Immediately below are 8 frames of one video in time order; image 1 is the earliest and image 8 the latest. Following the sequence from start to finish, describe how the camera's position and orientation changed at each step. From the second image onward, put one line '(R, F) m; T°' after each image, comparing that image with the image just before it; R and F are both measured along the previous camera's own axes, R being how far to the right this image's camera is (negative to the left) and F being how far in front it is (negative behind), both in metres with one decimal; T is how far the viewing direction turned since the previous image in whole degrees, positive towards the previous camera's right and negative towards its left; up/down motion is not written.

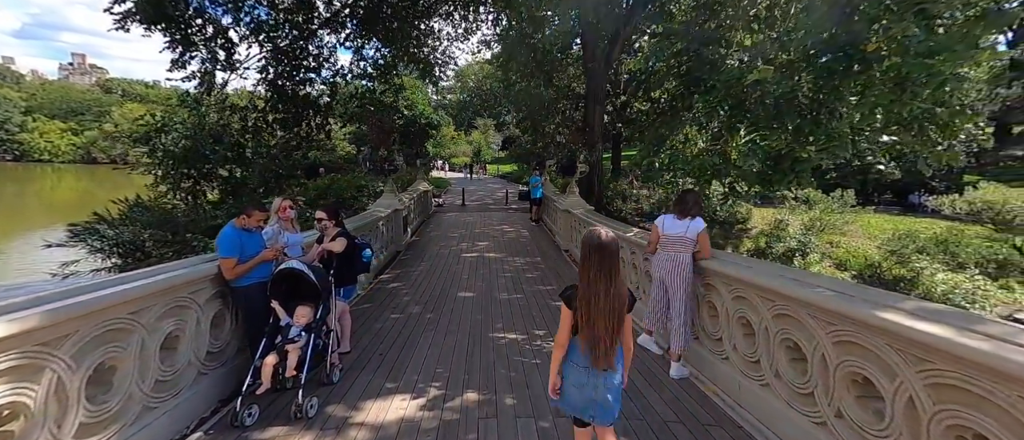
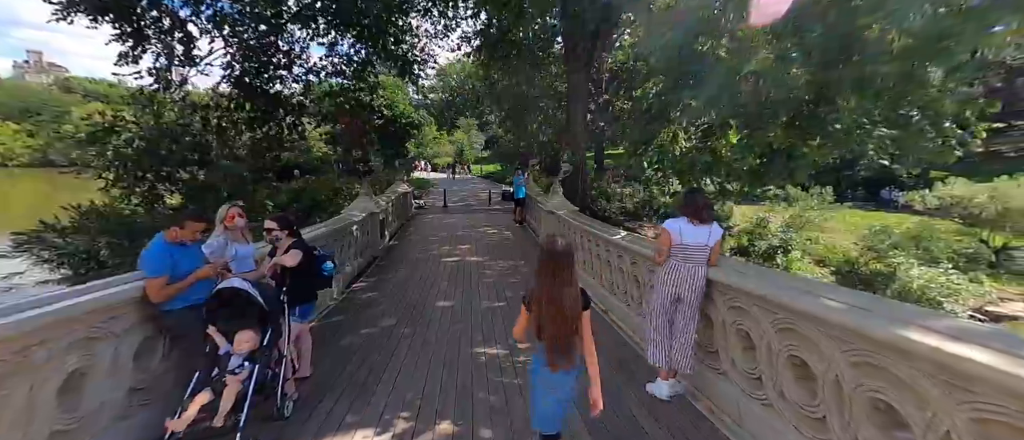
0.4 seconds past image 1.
(0.0, +0.2) m; +2°
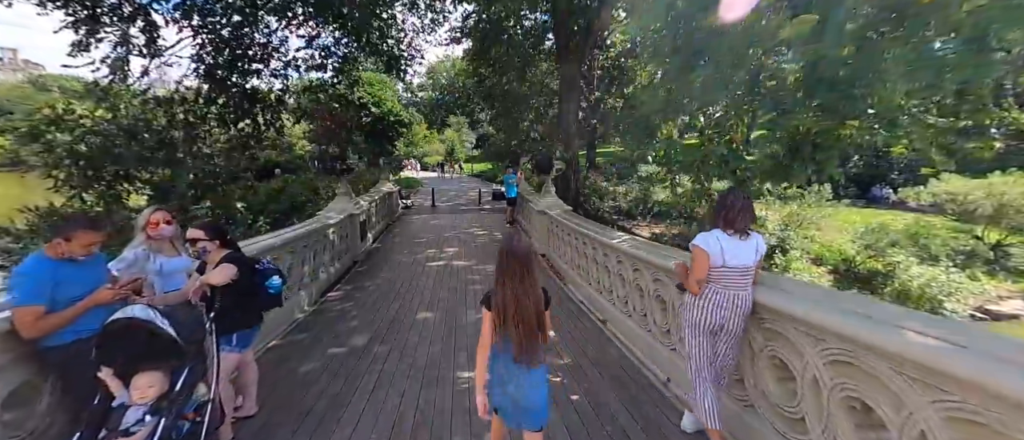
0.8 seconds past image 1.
(0.0, +0.3) m; +1°
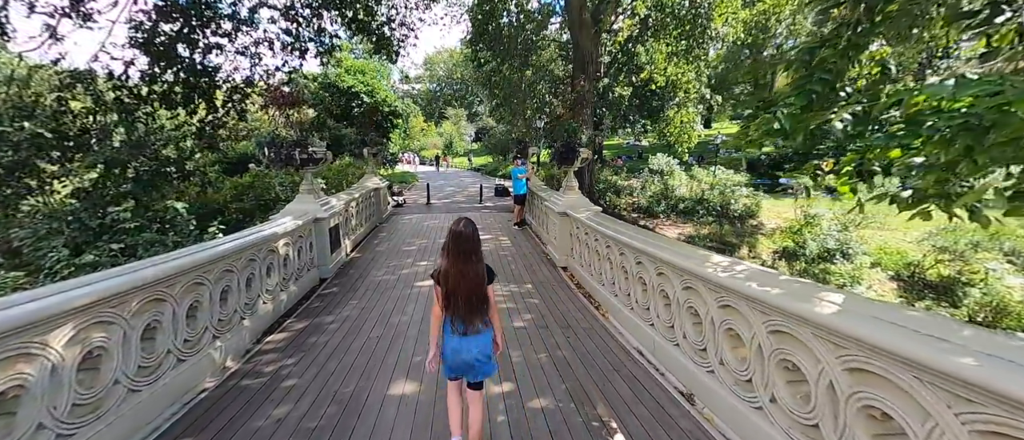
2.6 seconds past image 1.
(-0.1, +1.3) m; 0°
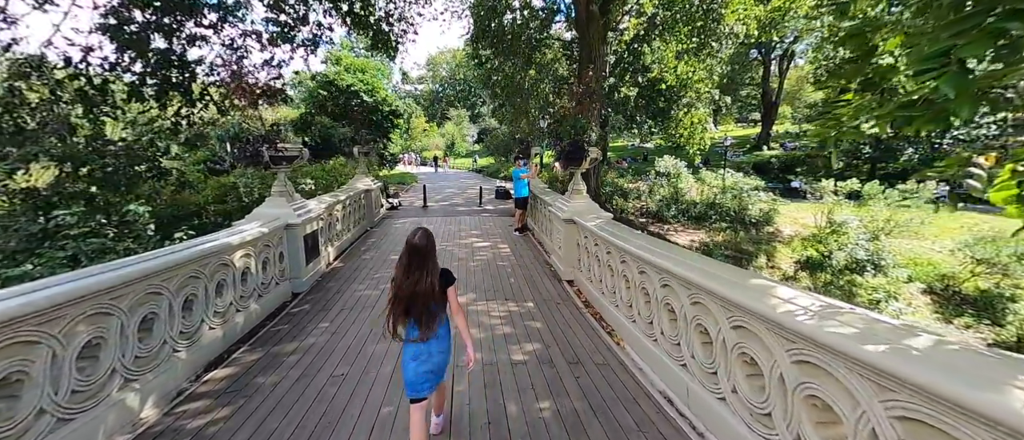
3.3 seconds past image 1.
(0.0, +0.5) m; 0°
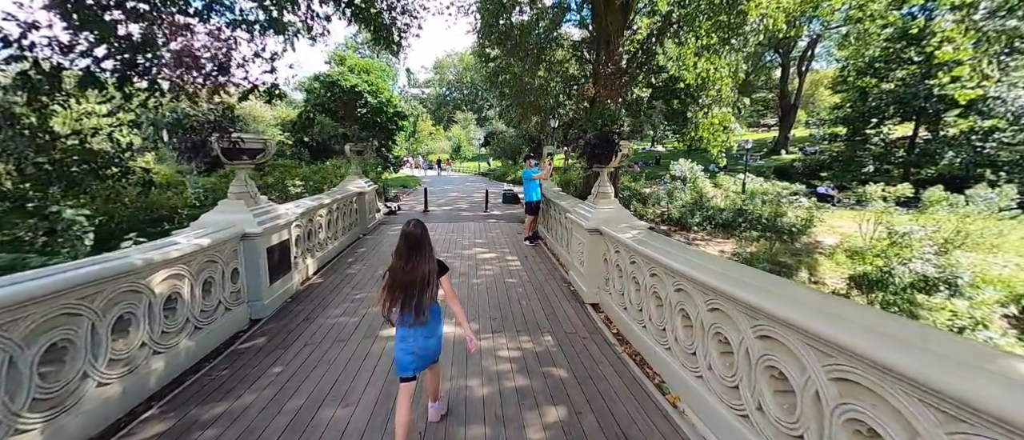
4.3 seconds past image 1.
(0.0, +0.8) m; -1°
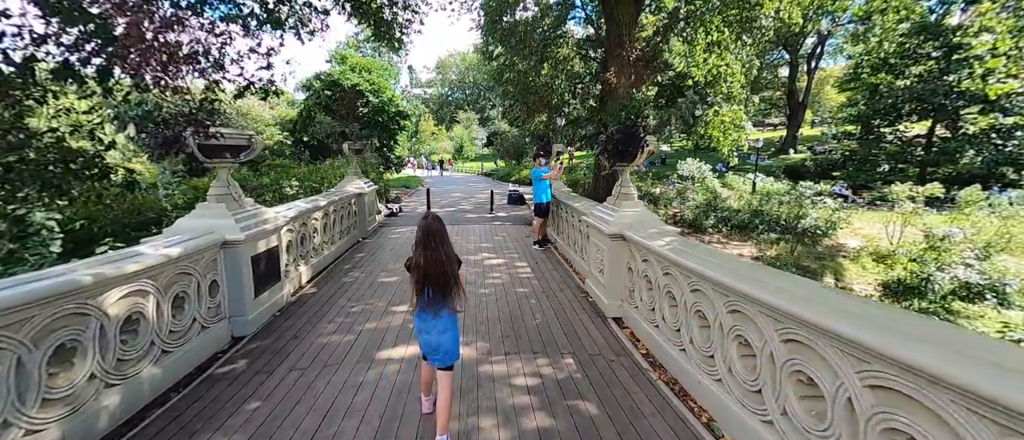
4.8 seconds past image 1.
(-0.1, +0.3) m; 0°
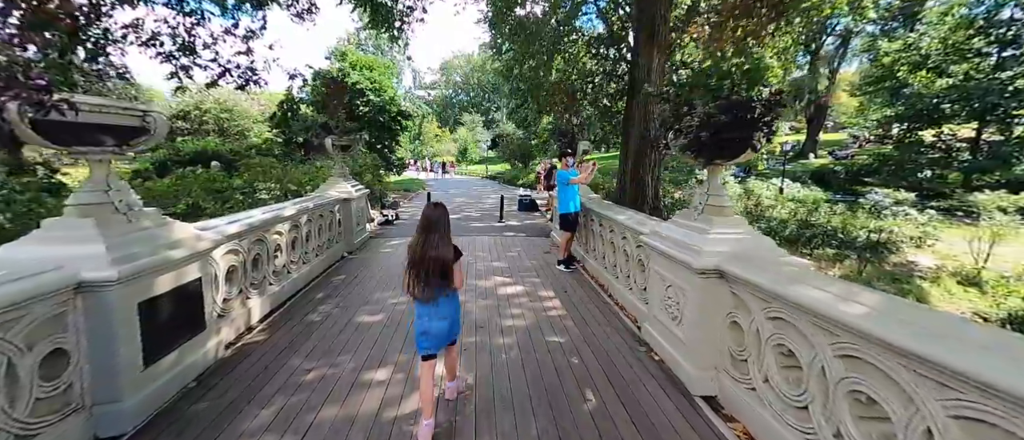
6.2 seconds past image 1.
(-0.2, +1.1) m; 0°
